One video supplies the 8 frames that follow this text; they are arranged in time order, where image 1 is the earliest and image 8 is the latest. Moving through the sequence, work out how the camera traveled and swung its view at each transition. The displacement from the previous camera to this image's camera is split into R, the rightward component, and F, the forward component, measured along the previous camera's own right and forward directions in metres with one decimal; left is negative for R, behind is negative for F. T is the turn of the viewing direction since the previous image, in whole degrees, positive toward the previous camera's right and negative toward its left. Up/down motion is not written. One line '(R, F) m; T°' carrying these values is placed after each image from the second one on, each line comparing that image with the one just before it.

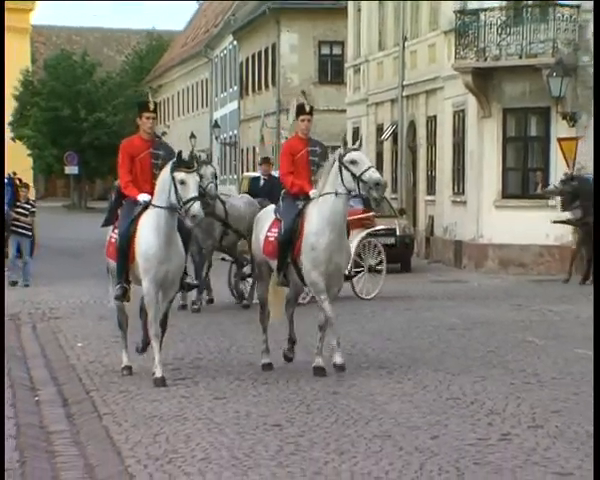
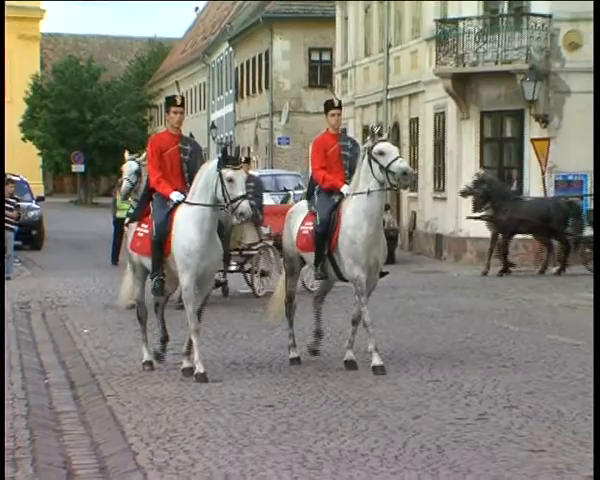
(+0.5, -0.4) m; -3°
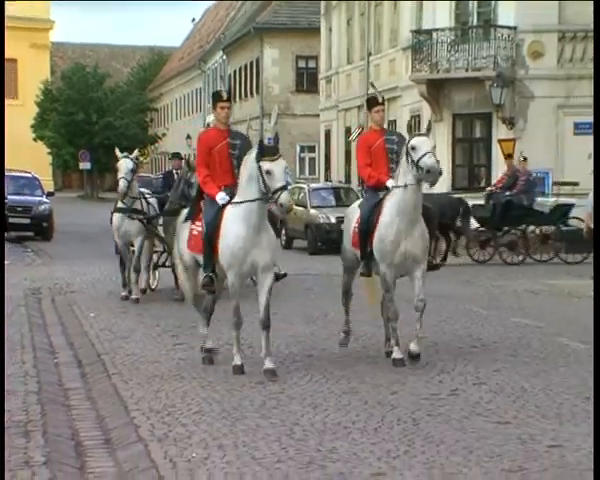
(0.0, -0.7) m; 0°
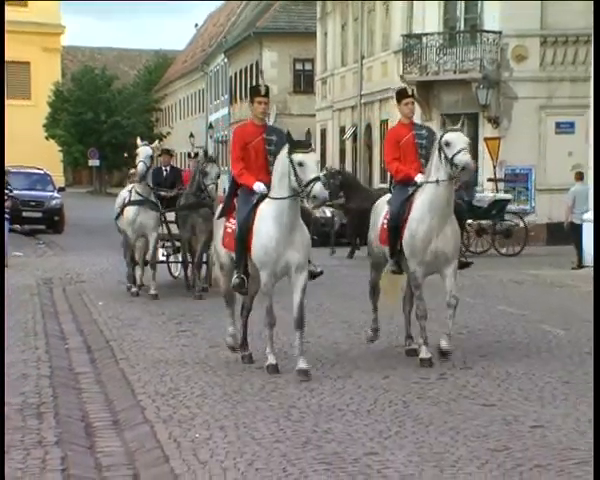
(0.0, -0.5) m; 0°
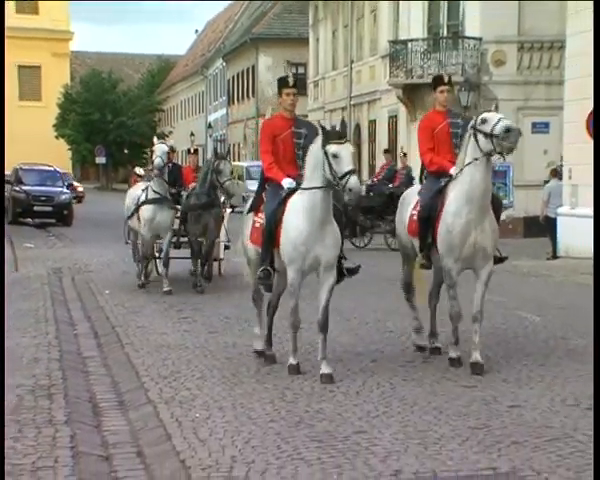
(0.0, -0.6) m; 0°
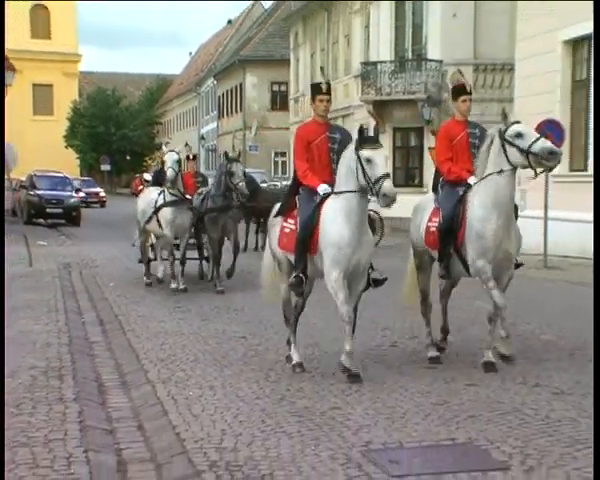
(+0.1, -1.2) m; +1°
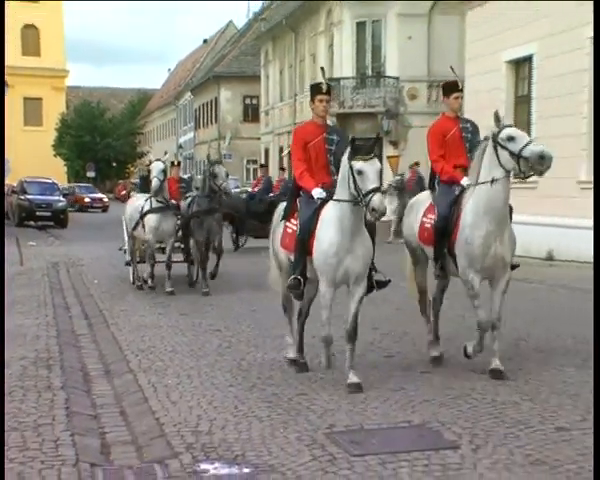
(0.0, -0.9) m; +1°
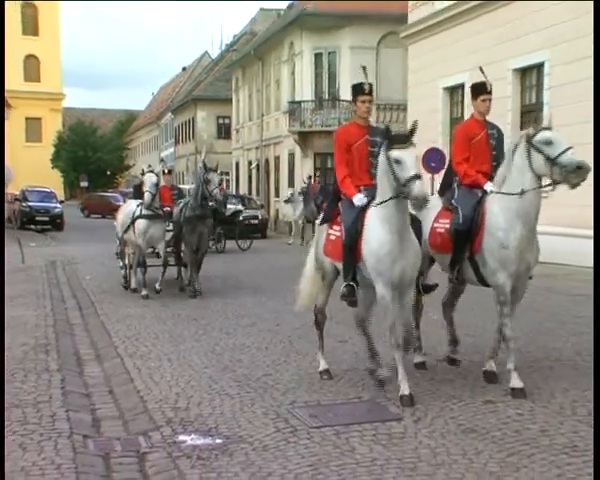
(+0.1, -1.7) m; +1°
